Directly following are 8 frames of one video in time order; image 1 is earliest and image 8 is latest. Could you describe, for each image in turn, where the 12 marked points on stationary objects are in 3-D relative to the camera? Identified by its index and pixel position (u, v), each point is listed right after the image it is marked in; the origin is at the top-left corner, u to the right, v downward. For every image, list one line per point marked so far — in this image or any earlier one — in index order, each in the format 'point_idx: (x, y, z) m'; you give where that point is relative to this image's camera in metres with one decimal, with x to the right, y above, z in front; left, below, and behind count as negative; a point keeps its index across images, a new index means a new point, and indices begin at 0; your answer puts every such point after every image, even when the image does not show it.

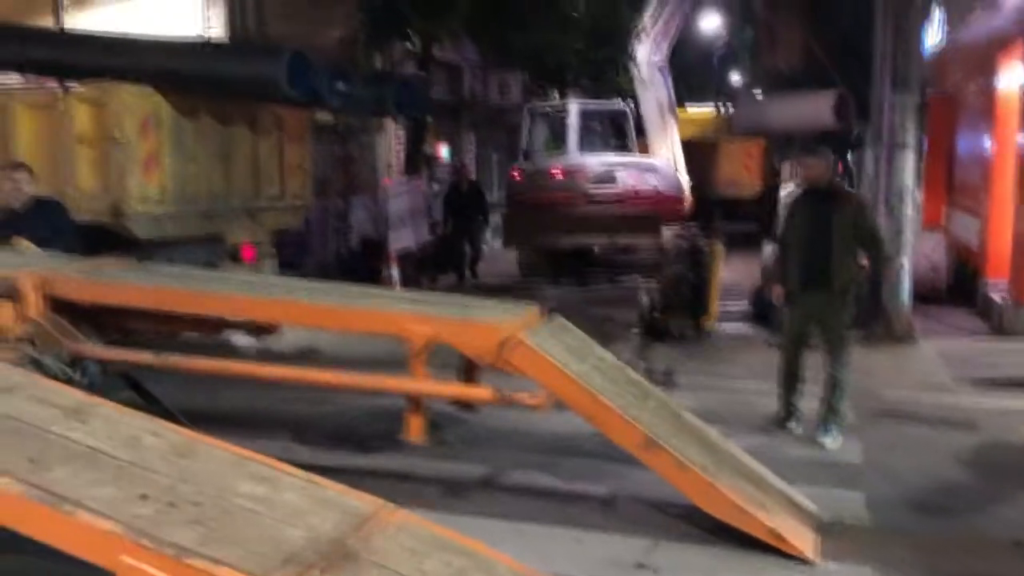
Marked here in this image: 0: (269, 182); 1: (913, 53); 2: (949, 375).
0: (-2.8, +1.2, +10.6) m
1: (+5.1, +3.0, +11.6) m
2: (+4.6, -0.9, +9.6) m
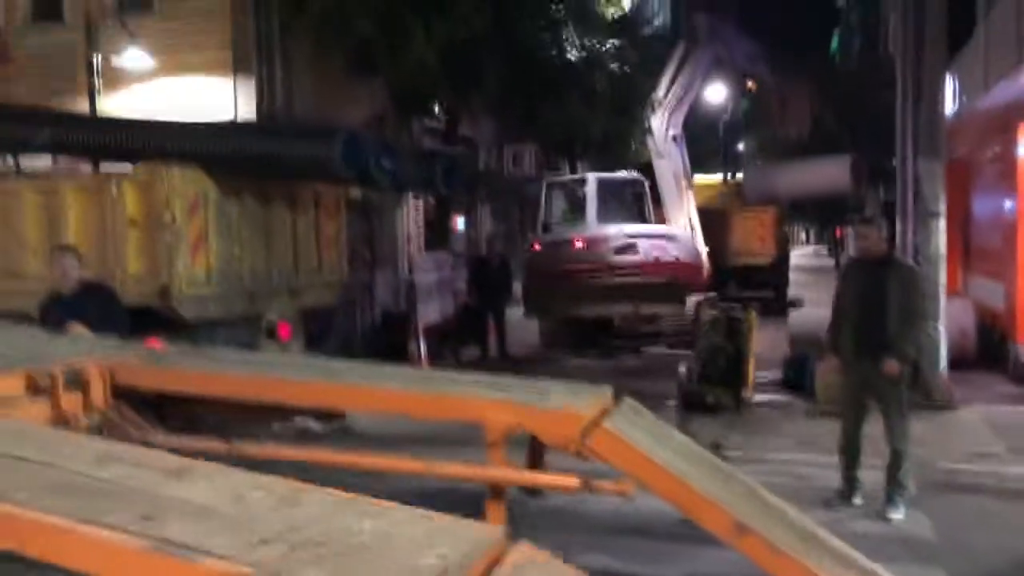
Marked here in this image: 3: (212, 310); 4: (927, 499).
0: (-2.3, +0.3, +10.6) m
1: (+5.5, +2.1, +11.8) m
2: (+5.1, -1.6, +9.5) m
3: (-2.9, -0.2, +8.9) m
4: (+3.5, -1.8, +7.7) m
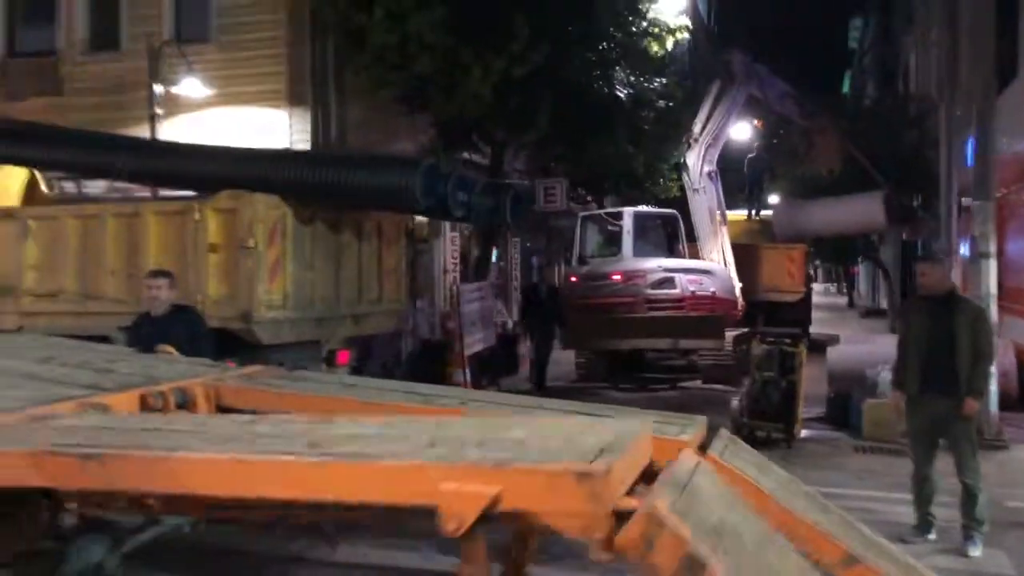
0: (-1.7, 0.0, +10.8) m
1: (+6.2, +1.6, +12.0) m
2: (+5.7, -2.0, +9.5) m
3: (-2.2, -0.5, +9.0) m
4: (+4.1, -2.1, +7.7) m
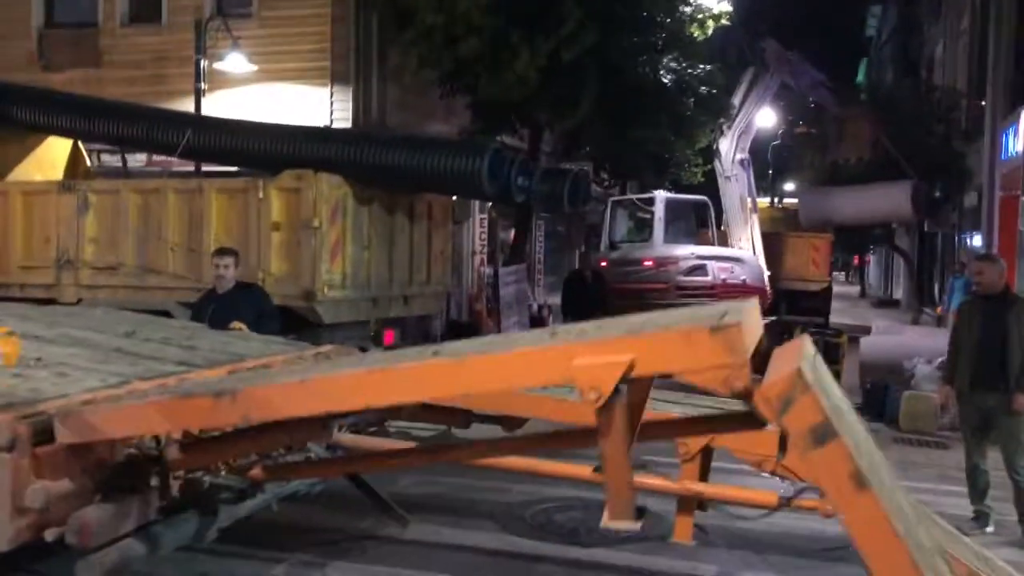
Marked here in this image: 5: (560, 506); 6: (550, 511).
0: (-1.1, +0.2, +10.8) m
1: (+6.9, +1.7, +12.0) m
2: (+6.2, -2.0, +9.6) m
3: (-1.6, -0.3, +9.1) m
4: (+4.6, -2.1, +7.8) m
5: (+0.4, -1.8, +7.8) m
6: (+0.3, -1.8, +7.6) m
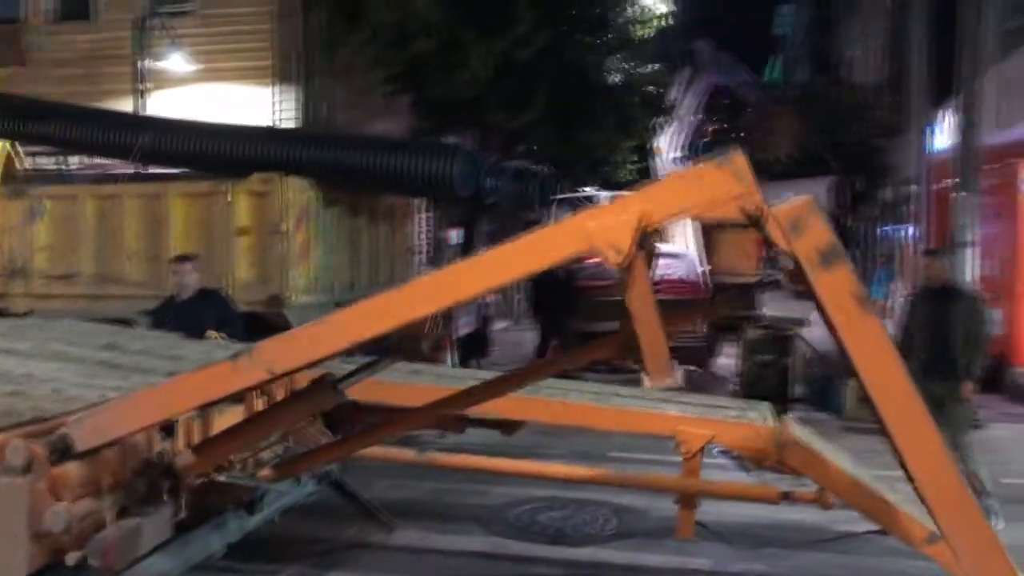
0: (-1.5, +0.2, +10.7) m
1: (+6.3, +1.8, +12.6) m
2: (+5.9, -1.9, +10.1) m
3: (-1.9, -0.3, +8.9) m
4: (+4.5, -2.0, +8.2) m
5: (+0.3, -1.8, +7.8) m
6: (+0.2, -1.9, +7.7) m
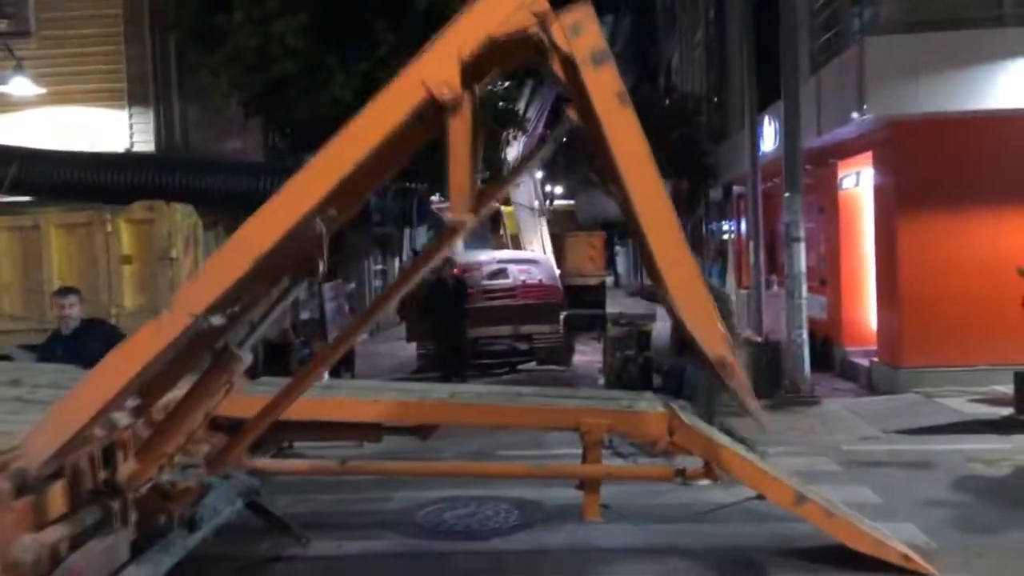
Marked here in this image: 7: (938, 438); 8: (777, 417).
0: (-3.0, -0.1, +10.8) m
1: (+4.3, +1.9, +14.0) m
2: (+4.6, -1.8, +11.5) m
3: (-3.0, -0.5, +9.0) m
4: (+3.5, -1.9, +9.4) m
5: (-0.6, -2.0, +8.2) m
6: (-0.6, -2.0, +8.1) m
7: (+5.0, -1.8, +10.8) m
8: (+3.7, -1.8, +12.7) m
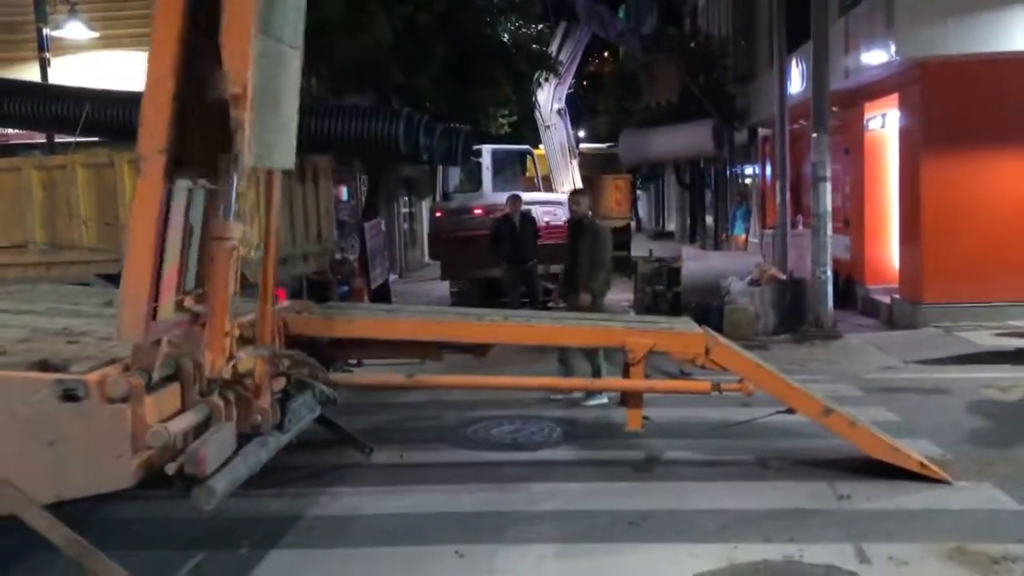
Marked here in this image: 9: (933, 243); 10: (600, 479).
0: (-2.5, +0.7, +11.4) m
1: (+4.8, +2.9, +14.3) m
2: (+5.0, -0.9, +12.1) m
3: (-2.6, +0.2, +9.6) m
4: (+3.9, -1.2, +10.0) m
5: (-0.2, -1.3, +8.9) m
6: (-0.2, -1.3, +8.8) m
7: (+5.5, -1.0, +11.4) m
8: (+4.2, -0.9, +13.3) m
9: (+6.4, +0.7, +14.0) m
10: (+0.7, -1.5, +7.2) m
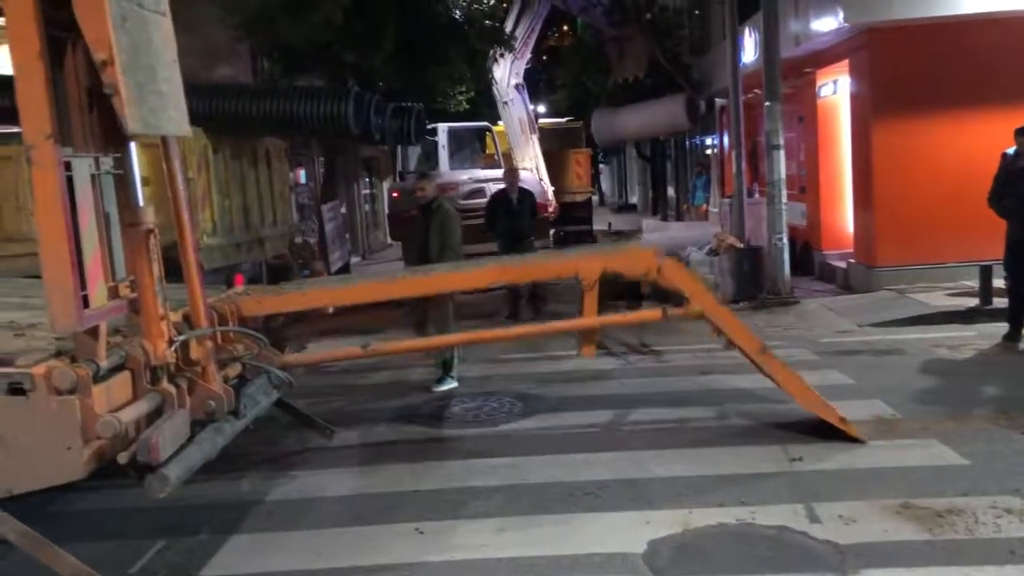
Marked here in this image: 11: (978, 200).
0: (-3.0, +0.9, +11.3) m
1: (+4.1, +3.4, +14.4) m
2: (+4.5, -0.5, +12.3) m
3: (-3.0, +0.3, +9.5) m
4: (+3.5, -0.8, +10.2) m
5: (-0.6, -1.1, +9.0) m
6: (-0.6, -1.1, +8.8) m
7: (+5.0, -0.5, +11.6) m
8: (+3.6, -0.4, +13.5) m
9: (+5.8, +1.2, +14.2) m
10: (+0.4, -1.3, +7.3) m
11: (+7.2, +1.4, +14.1) m
